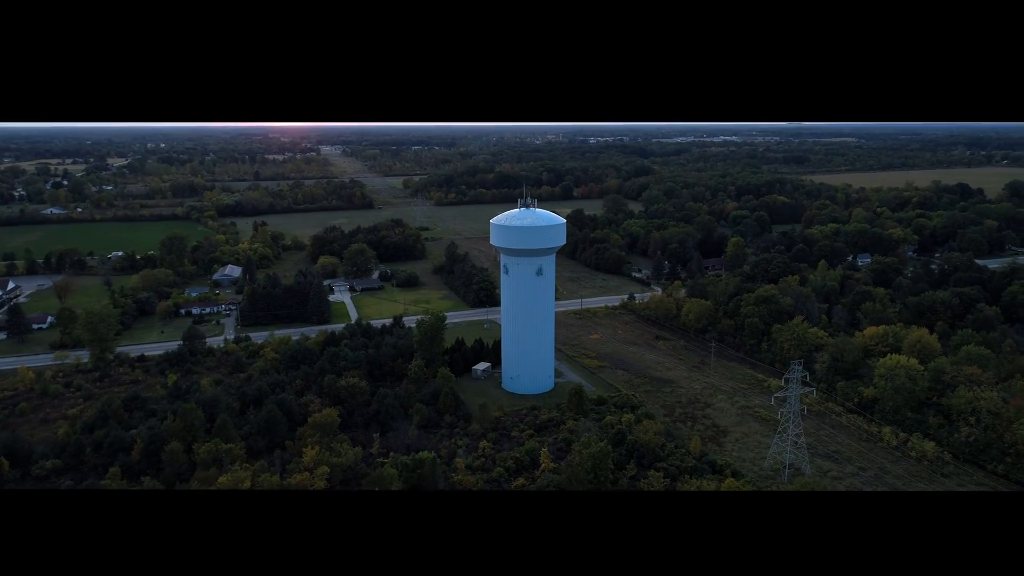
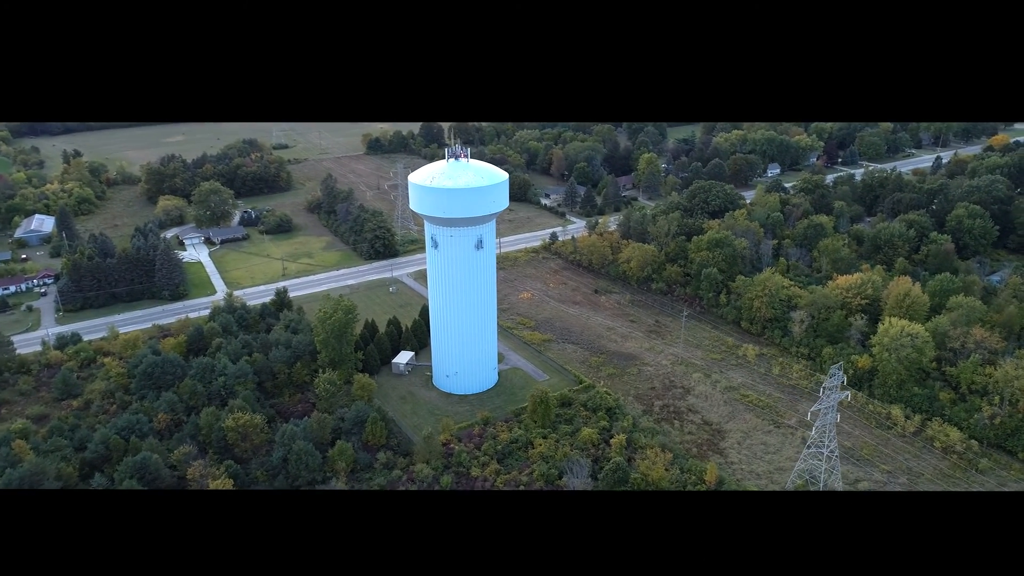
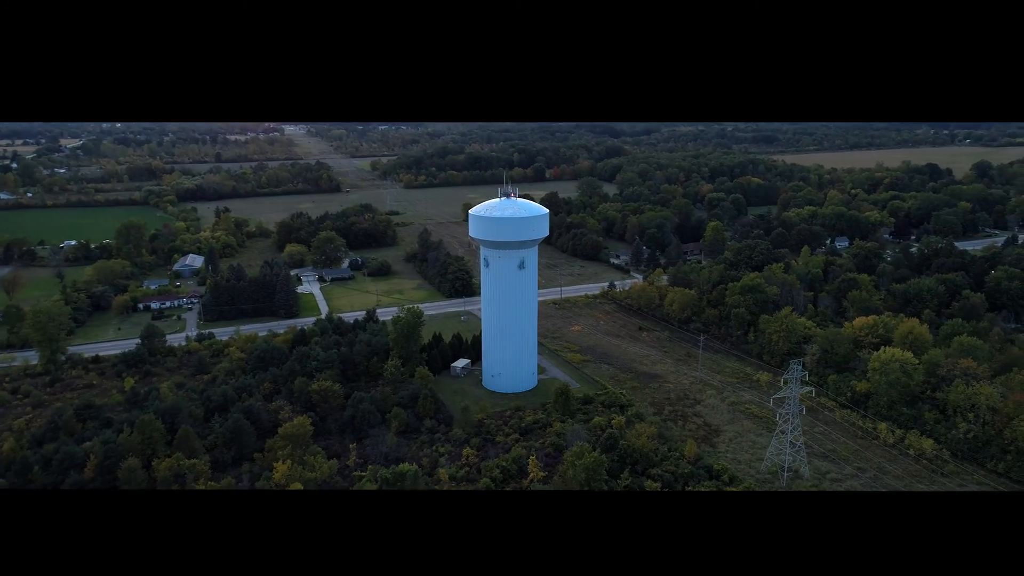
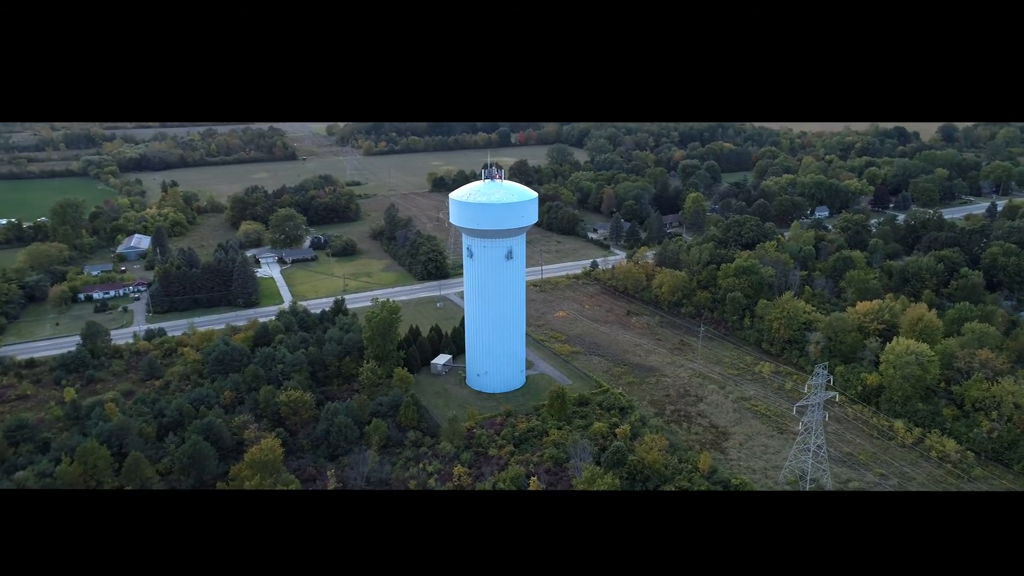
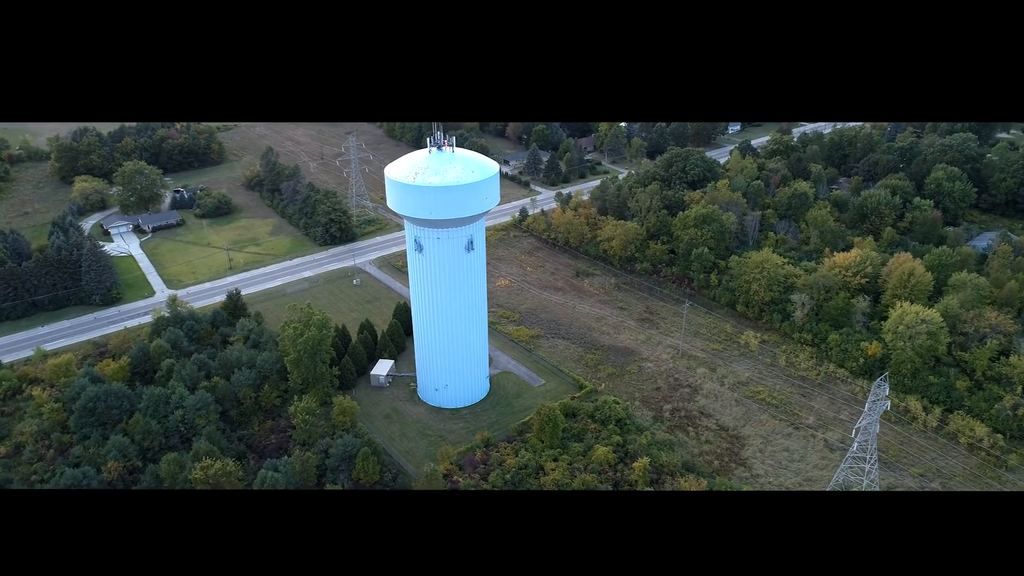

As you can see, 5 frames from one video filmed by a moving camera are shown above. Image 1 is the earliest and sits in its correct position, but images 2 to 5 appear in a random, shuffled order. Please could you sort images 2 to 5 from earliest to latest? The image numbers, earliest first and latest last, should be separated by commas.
3, 4, 2, 5
